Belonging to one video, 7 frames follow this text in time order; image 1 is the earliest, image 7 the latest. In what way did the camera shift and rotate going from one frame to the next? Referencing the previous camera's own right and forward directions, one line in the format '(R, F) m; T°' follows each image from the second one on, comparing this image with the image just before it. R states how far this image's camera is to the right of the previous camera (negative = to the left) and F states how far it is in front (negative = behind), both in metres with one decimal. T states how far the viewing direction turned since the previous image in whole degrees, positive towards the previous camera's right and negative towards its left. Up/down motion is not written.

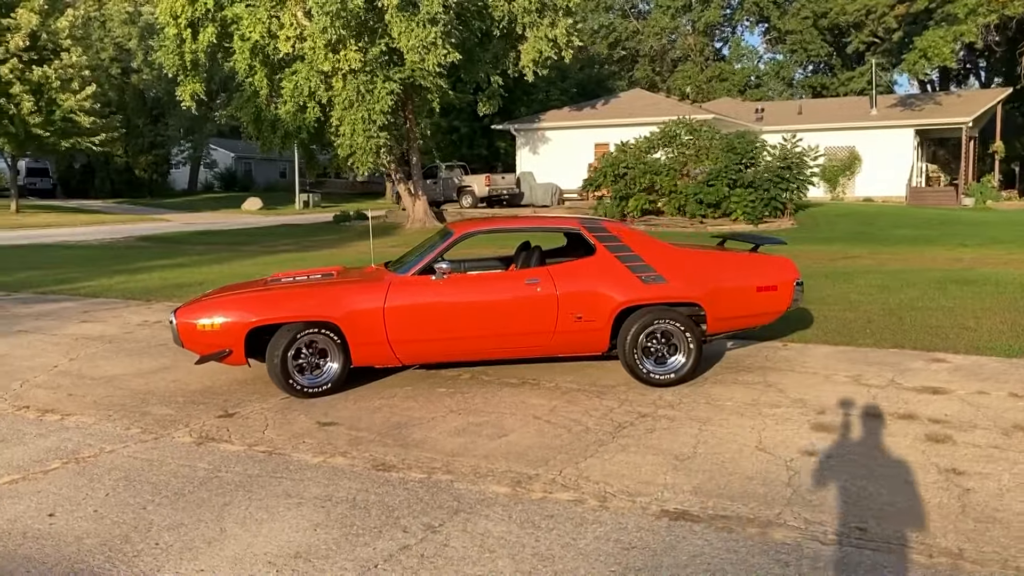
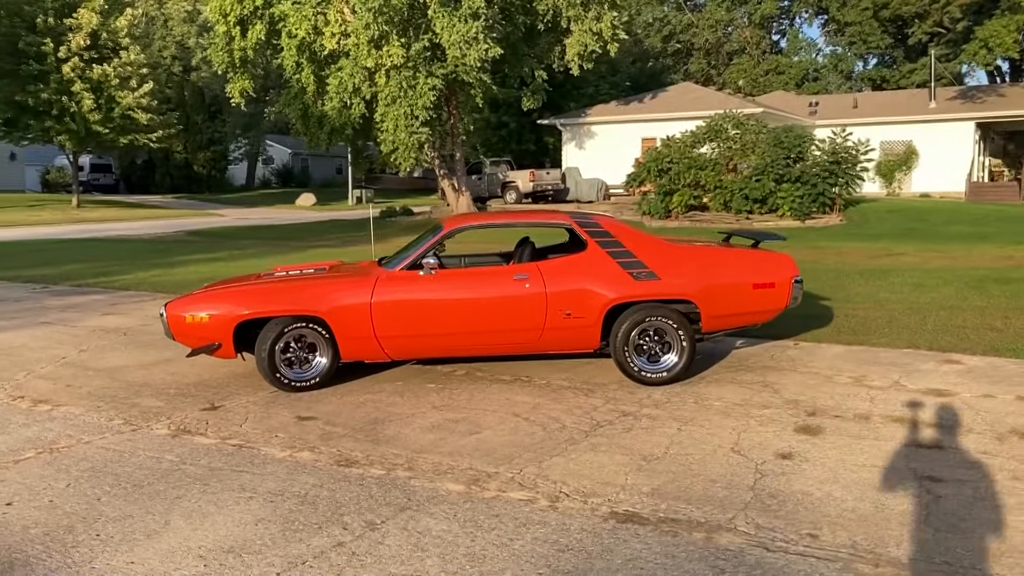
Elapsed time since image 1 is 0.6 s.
(+0.5, +0.1) m; -4°
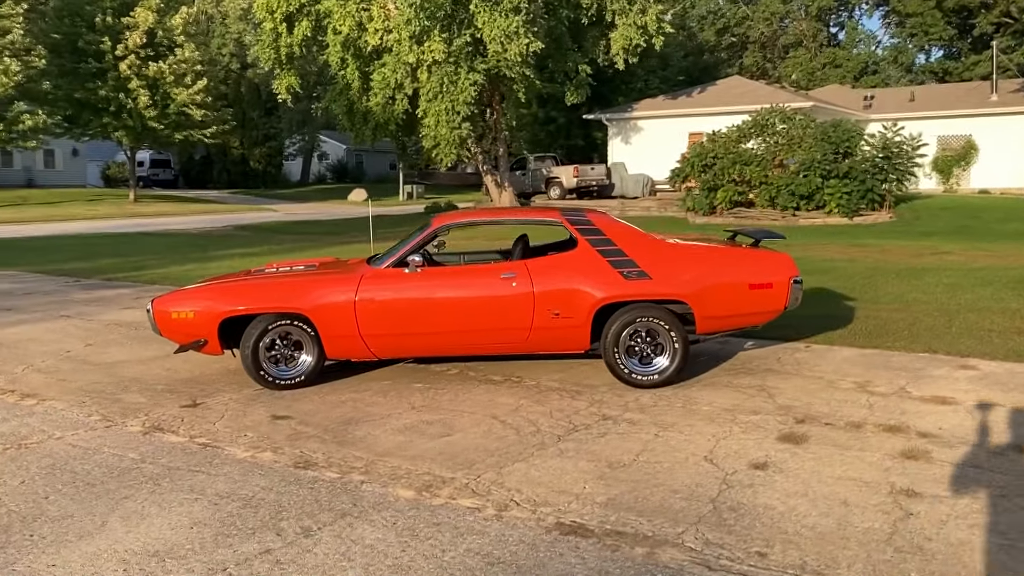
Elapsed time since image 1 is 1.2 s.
(+0.5, +0.2) m; -3°
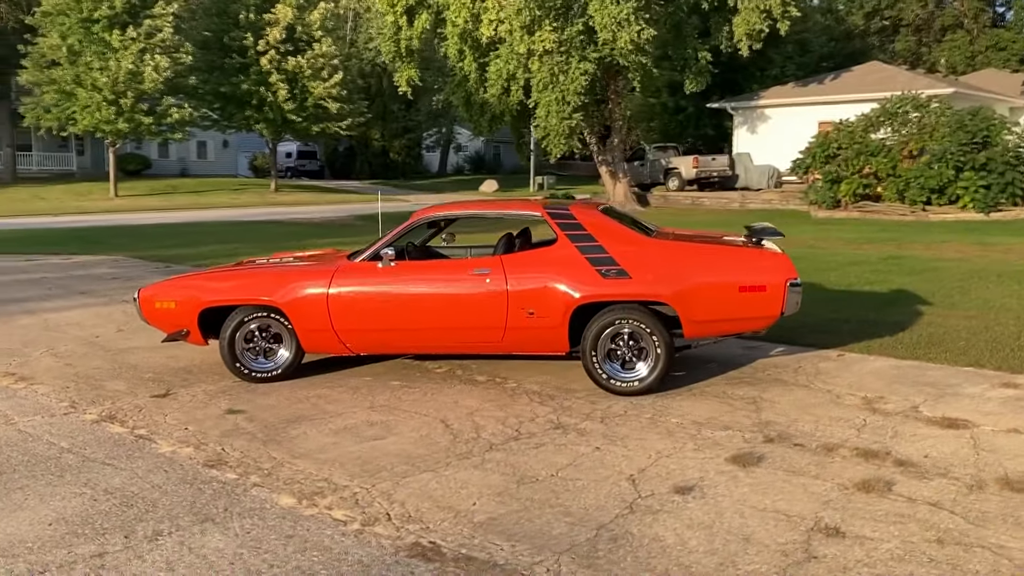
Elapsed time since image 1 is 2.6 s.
(+1.2, +0.4) m; -9°
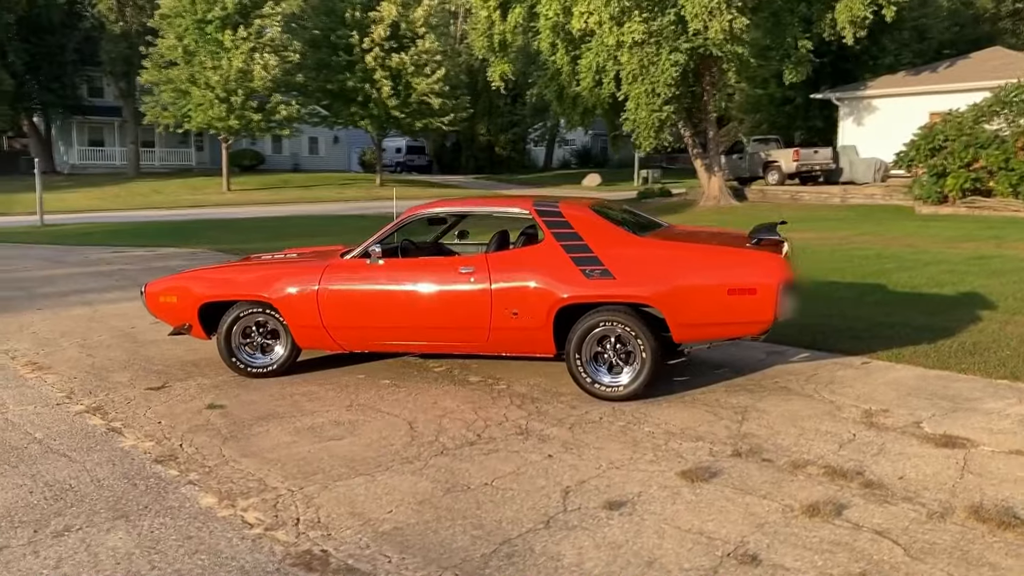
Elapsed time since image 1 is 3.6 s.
(+0.9, +0.2) m; -7°
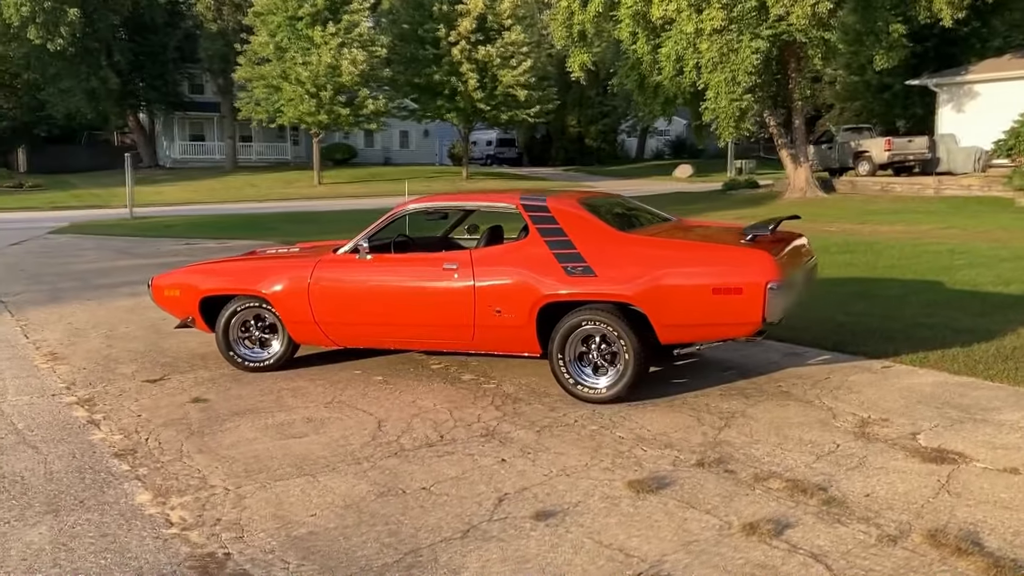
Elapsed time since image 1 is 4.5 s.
(+0.8, +0.2) m; -6°
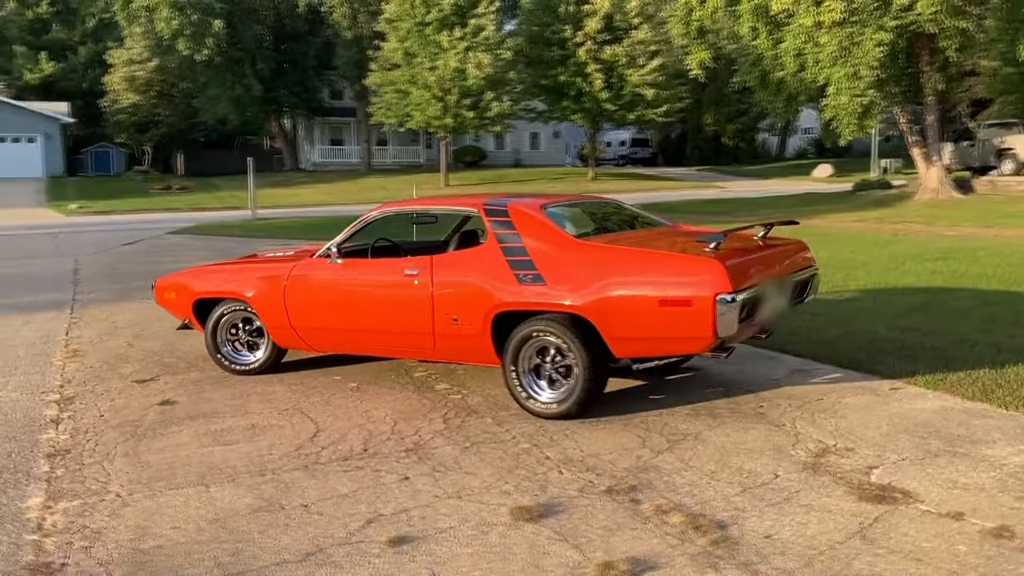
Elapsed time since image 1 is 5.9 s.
(+1.2, +0.4) m; -9°
